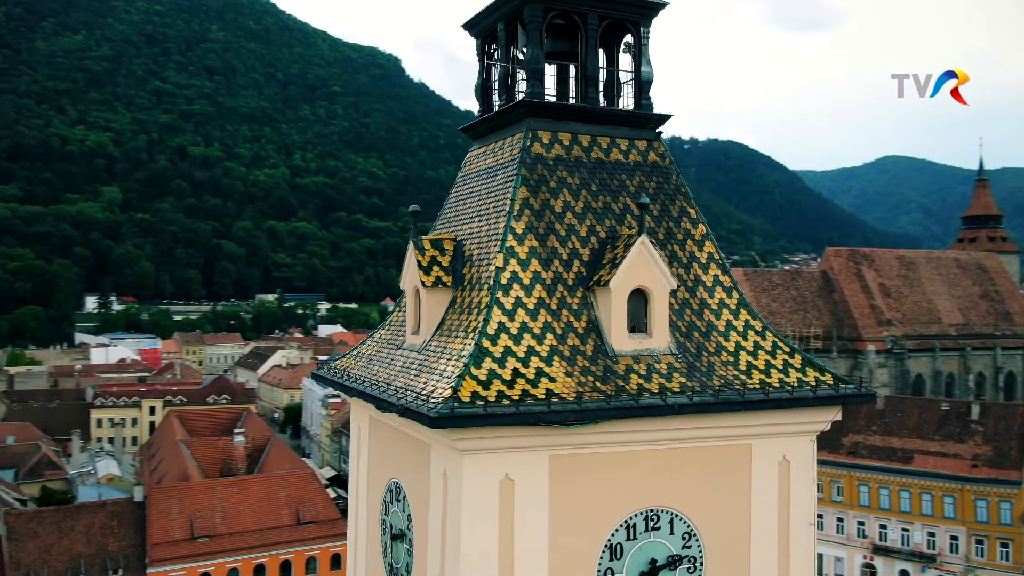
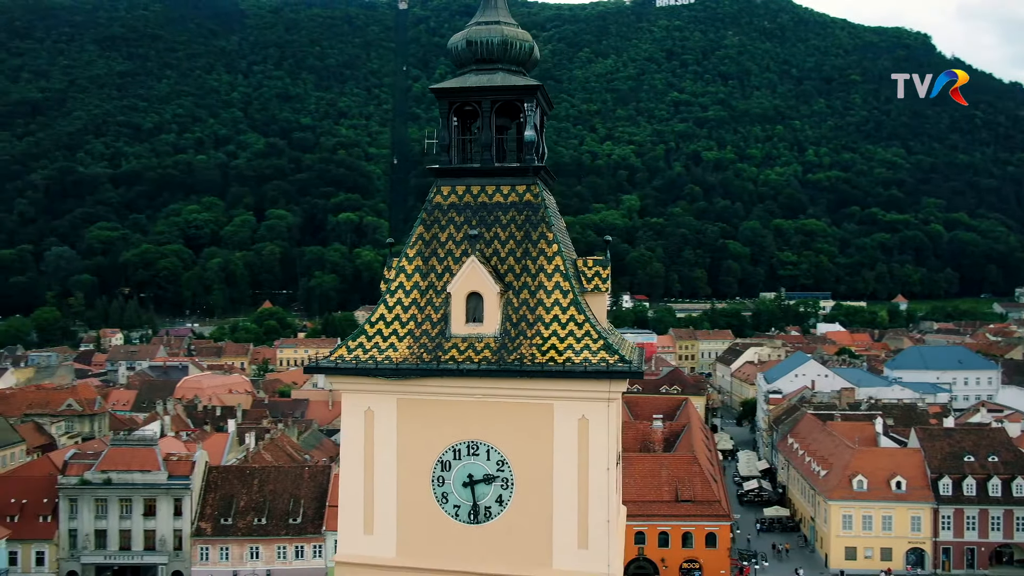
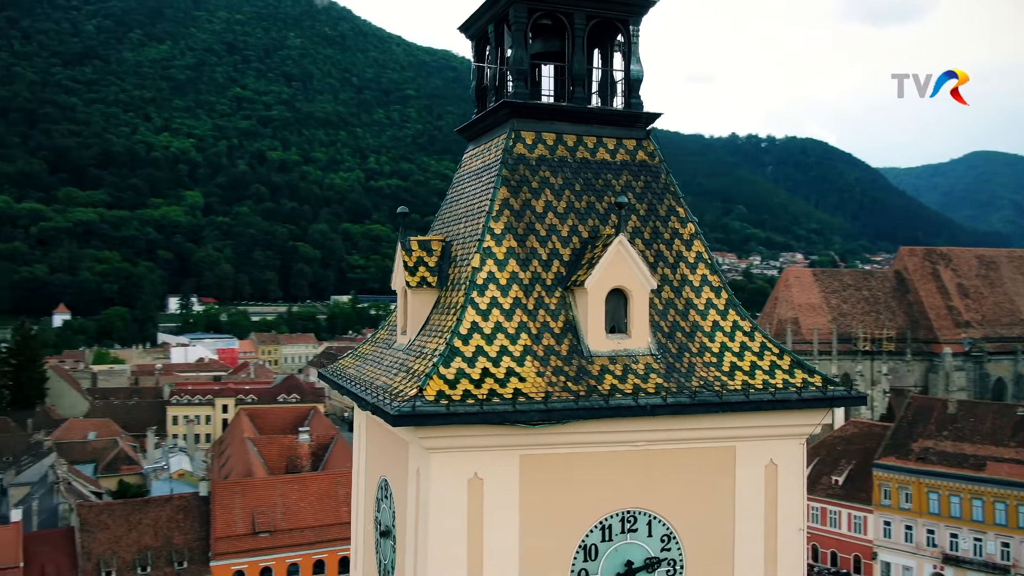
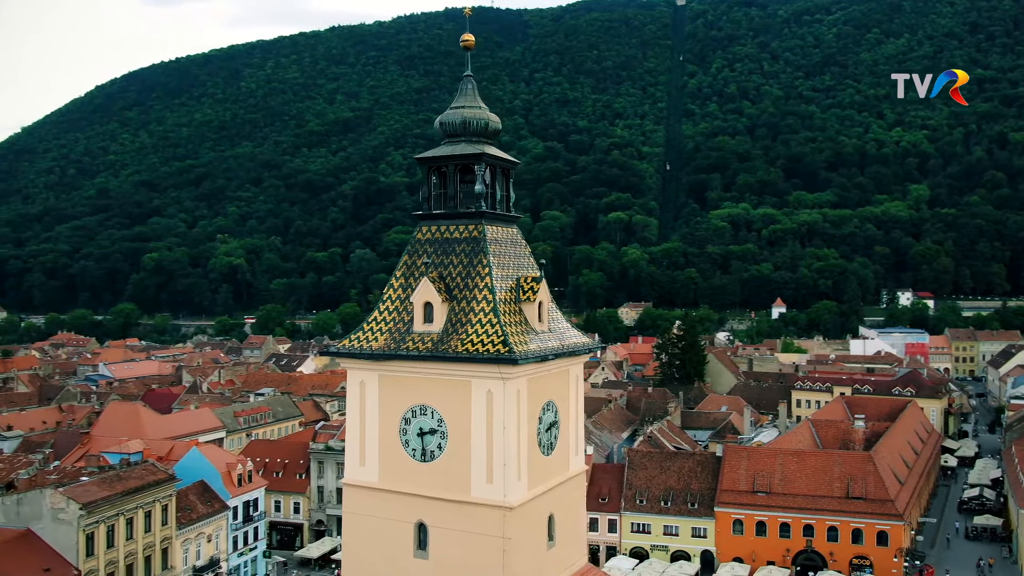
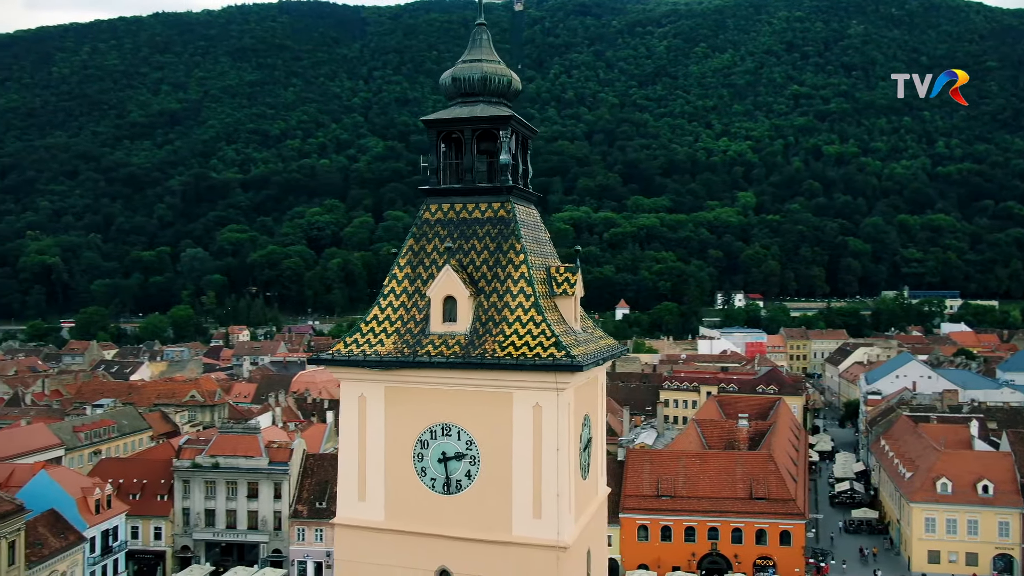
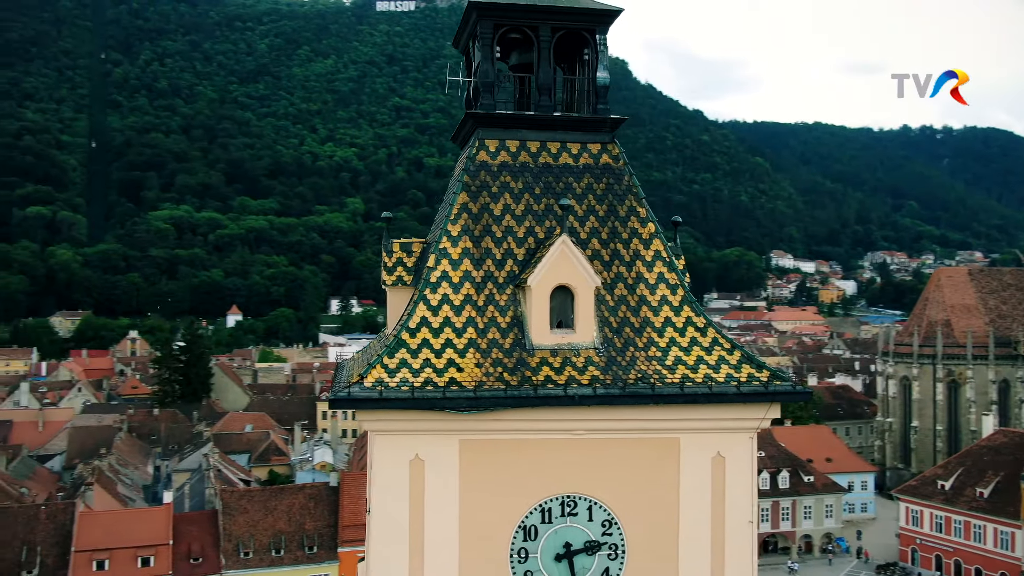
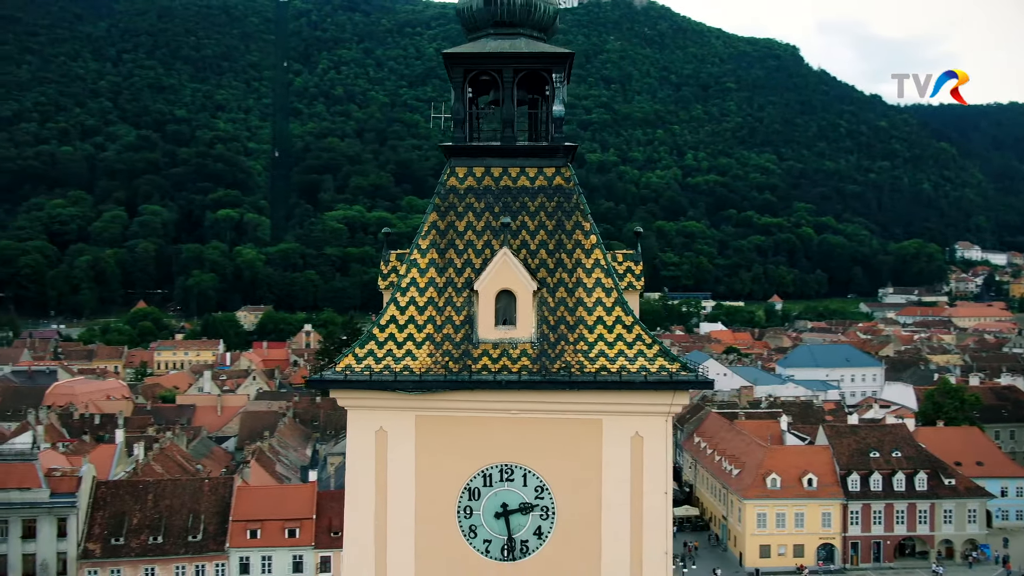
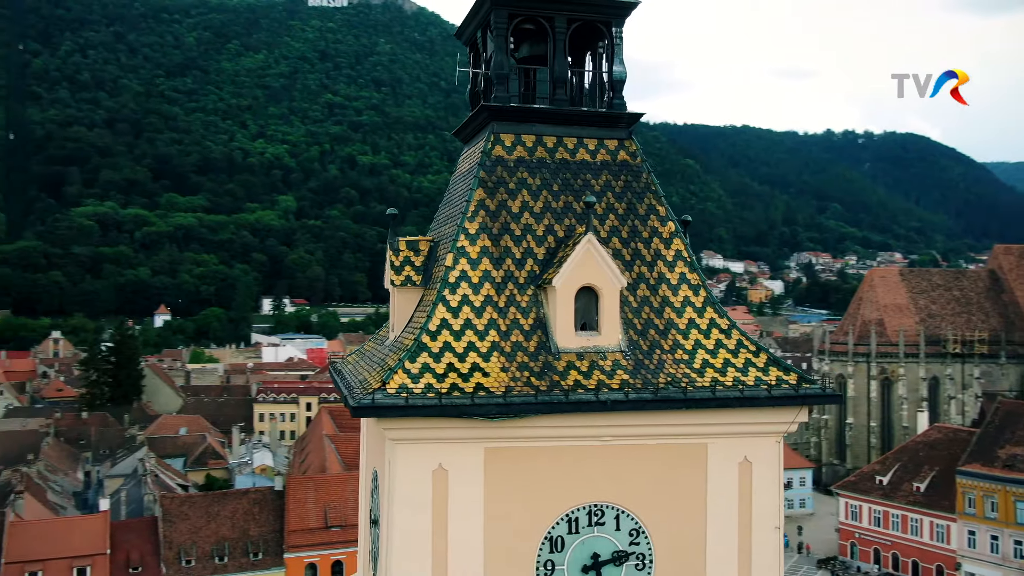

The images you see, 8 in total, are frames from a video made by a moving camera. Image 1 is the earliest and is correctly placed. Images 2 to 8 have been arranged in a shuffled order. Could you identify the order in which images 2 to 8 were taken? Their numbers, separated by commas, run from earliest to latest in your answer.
3, 8, 6, 7, 2, 5, 4
